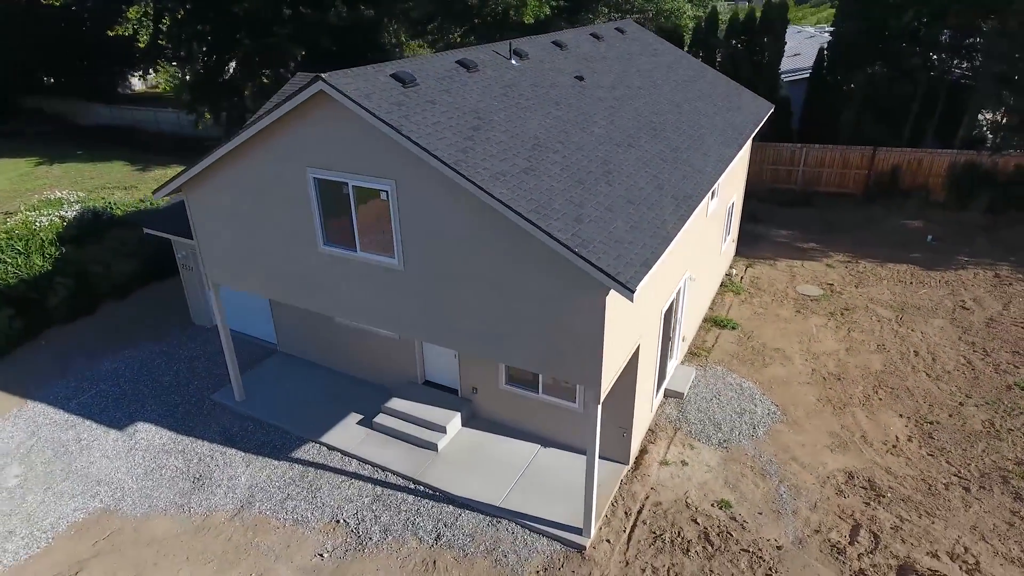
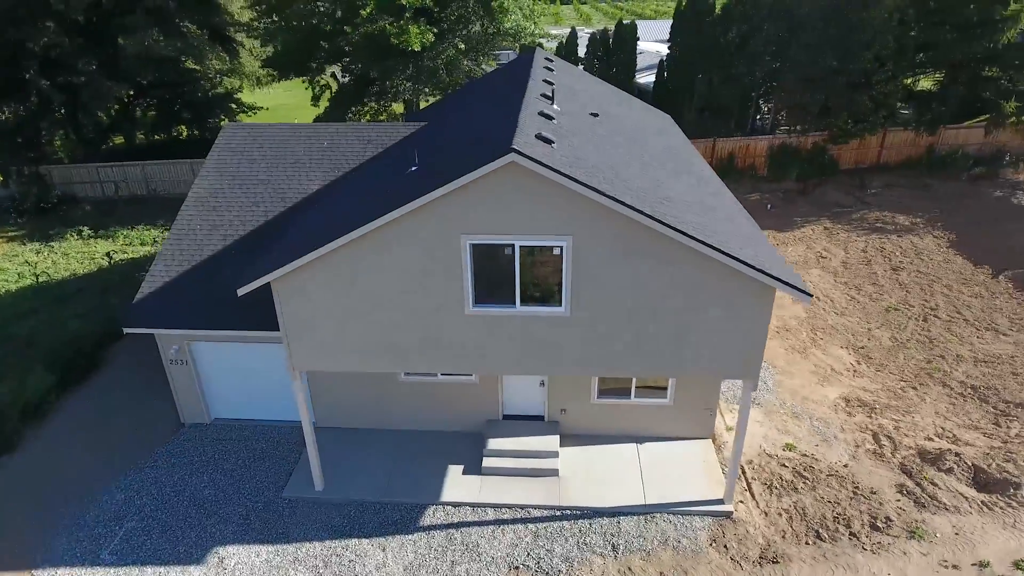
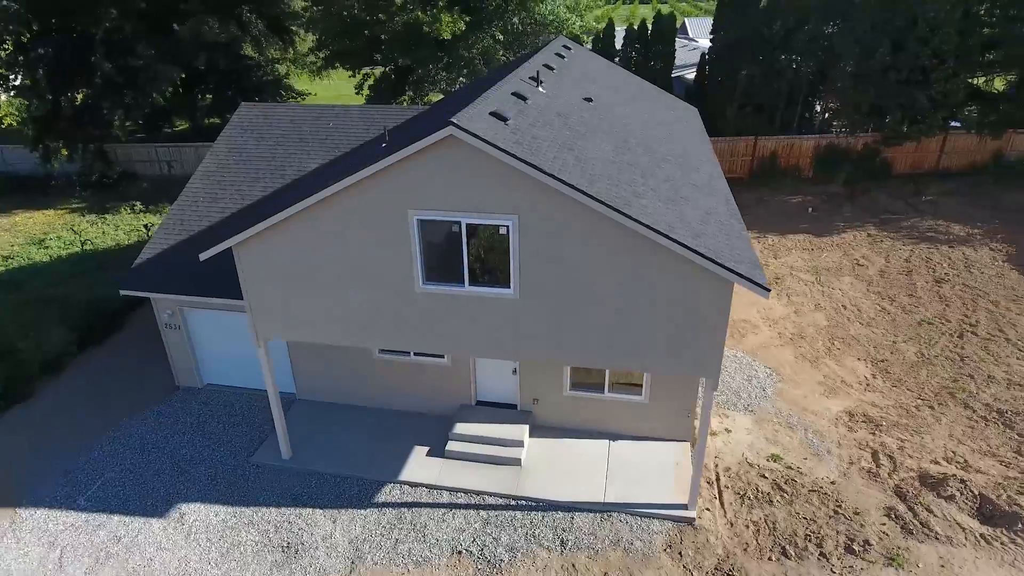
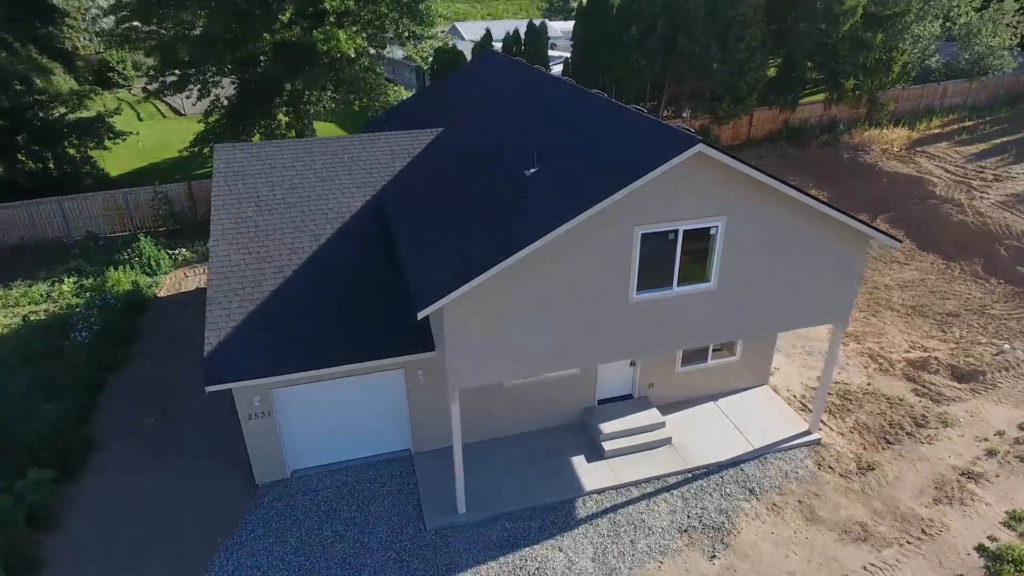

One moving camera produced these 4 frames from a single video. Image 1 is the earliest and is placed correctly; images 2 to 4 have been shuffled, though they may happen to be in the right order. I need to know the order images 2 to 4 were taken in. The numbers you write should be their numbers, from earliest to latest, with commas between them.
3, 2, 4
